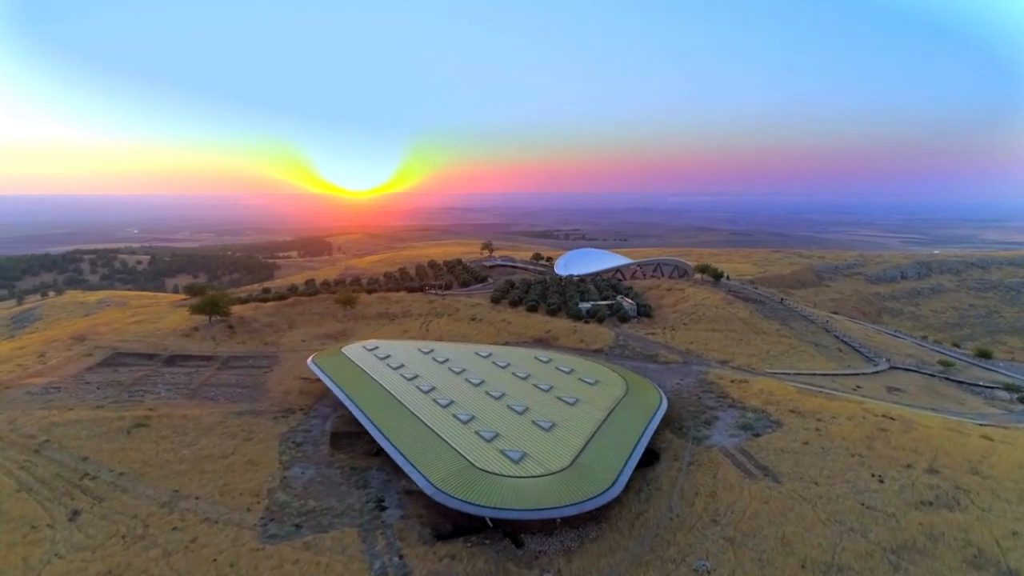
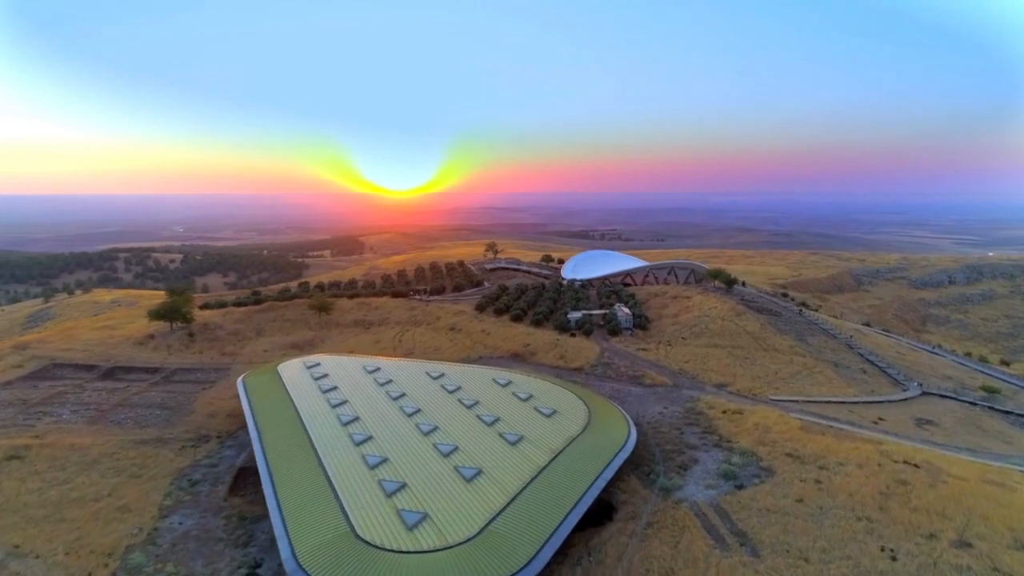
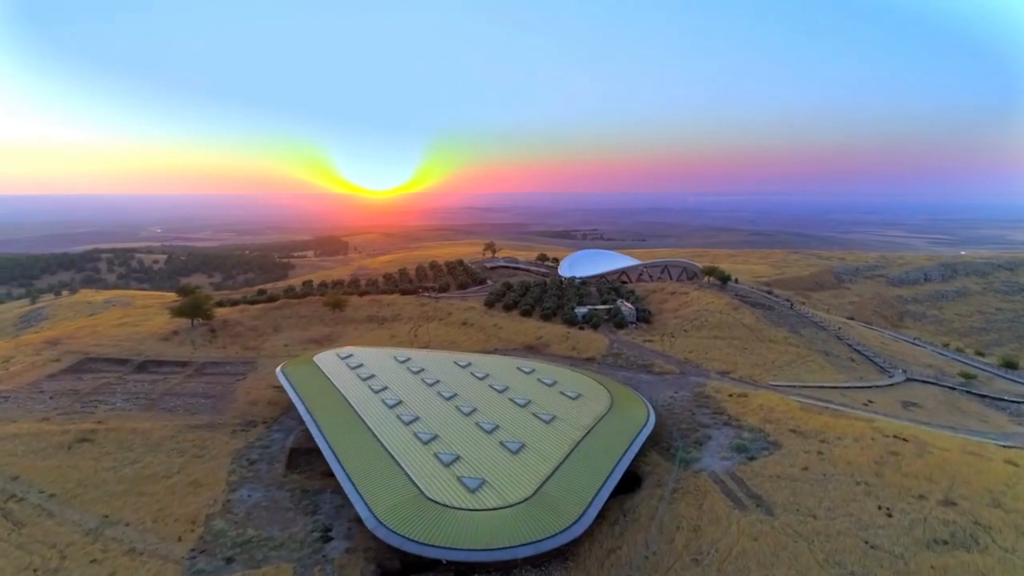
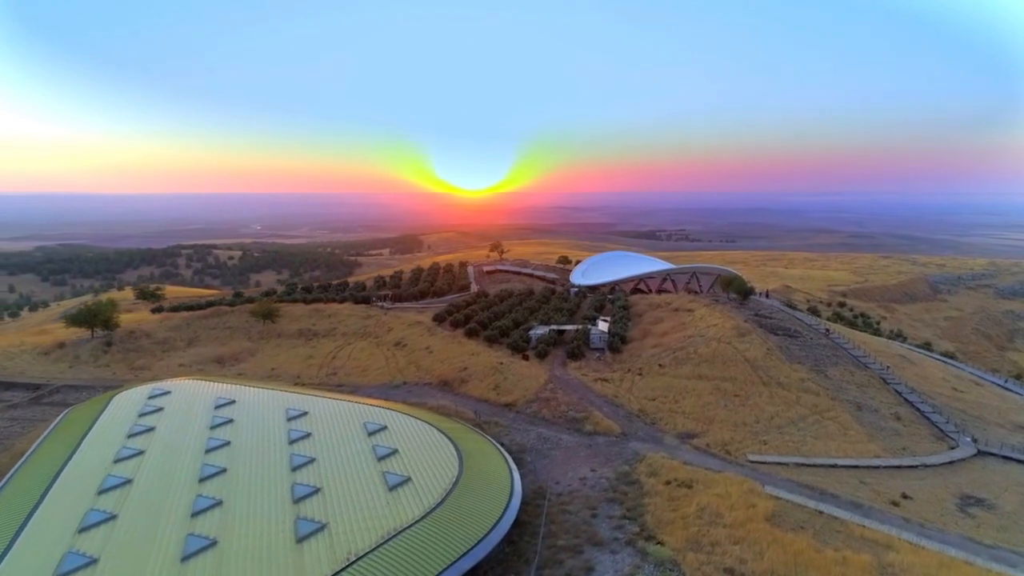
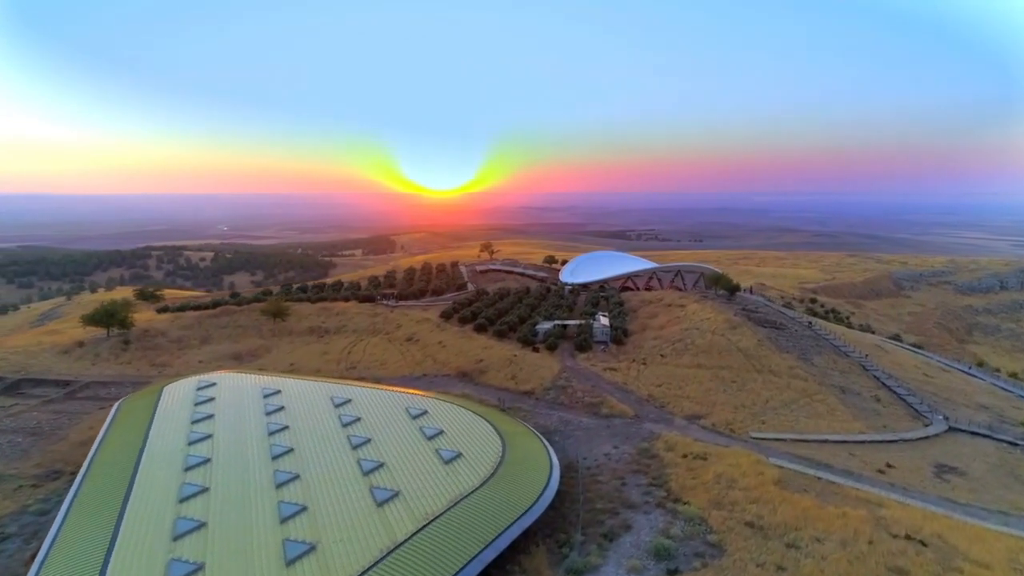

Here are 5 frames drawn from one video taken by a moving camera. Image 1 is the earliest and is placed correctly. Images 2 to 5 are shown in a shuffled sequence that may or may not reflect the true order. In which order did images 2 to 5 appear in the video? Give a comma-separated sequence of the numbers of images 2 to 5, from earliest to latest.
3, 2, 5, 4
